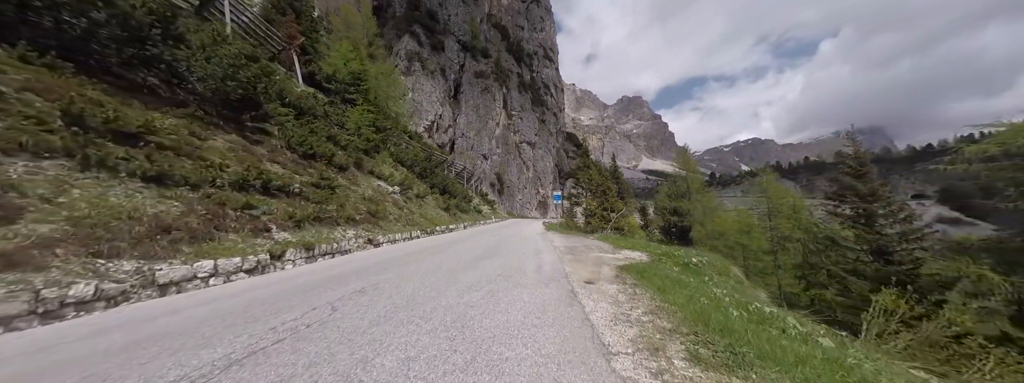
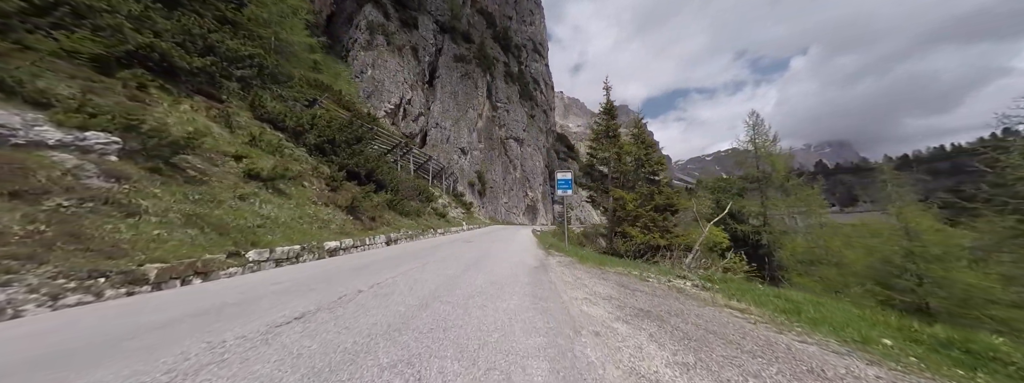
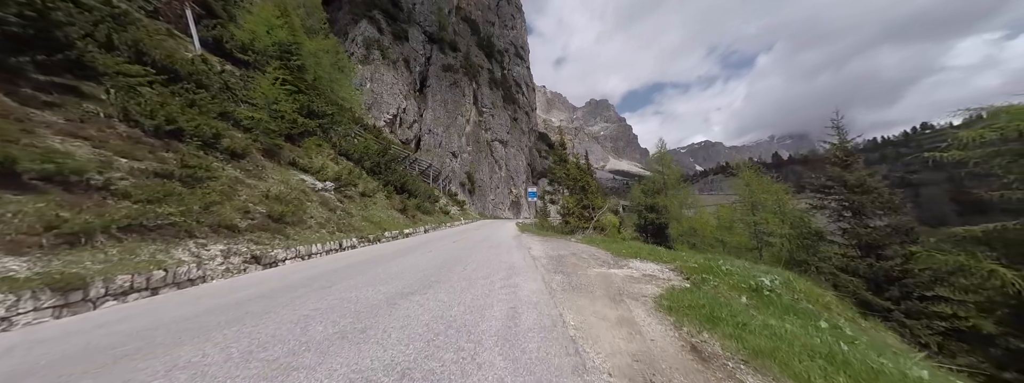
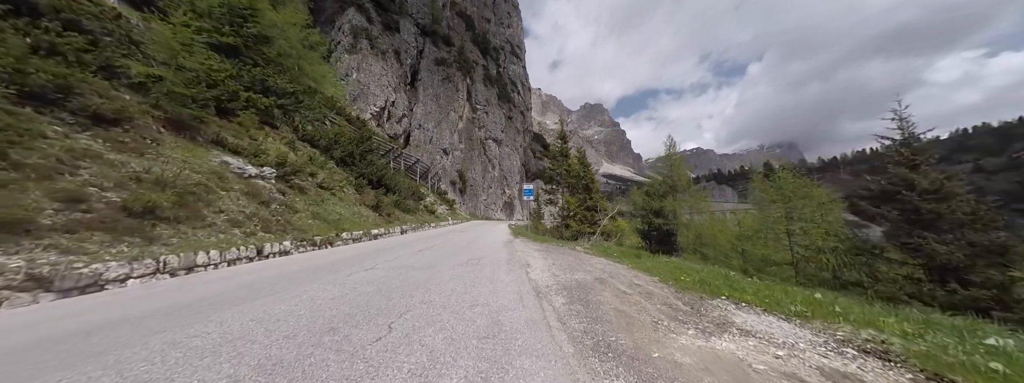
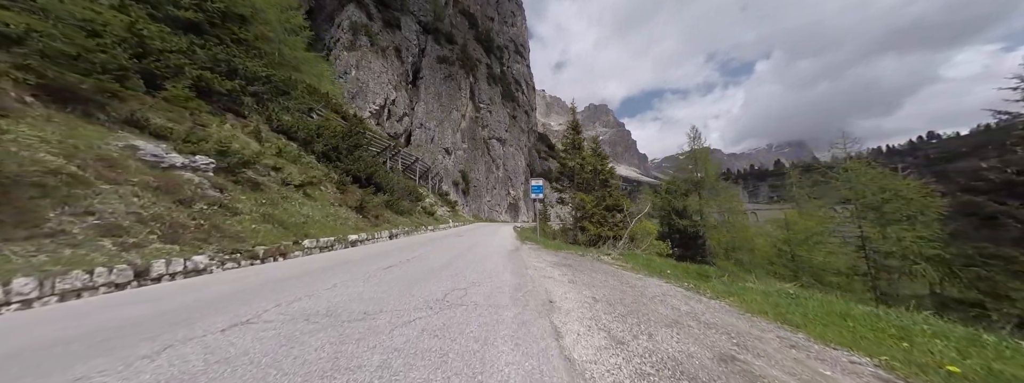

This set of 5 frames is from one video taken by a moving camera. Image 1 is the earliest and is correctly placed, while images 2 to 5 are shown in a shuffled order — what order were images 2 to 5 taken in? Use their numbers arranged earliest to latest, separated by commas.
3, 4, 5, 2
